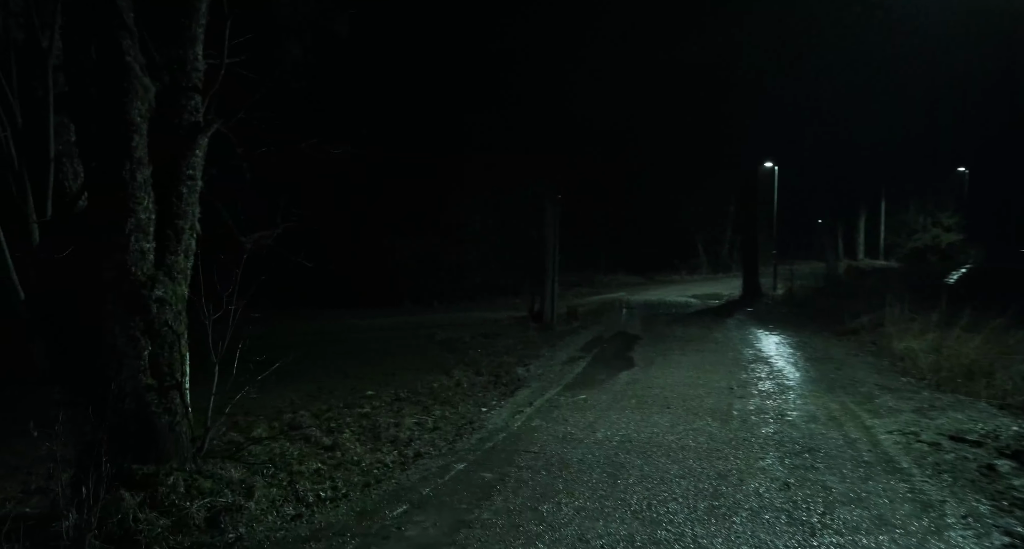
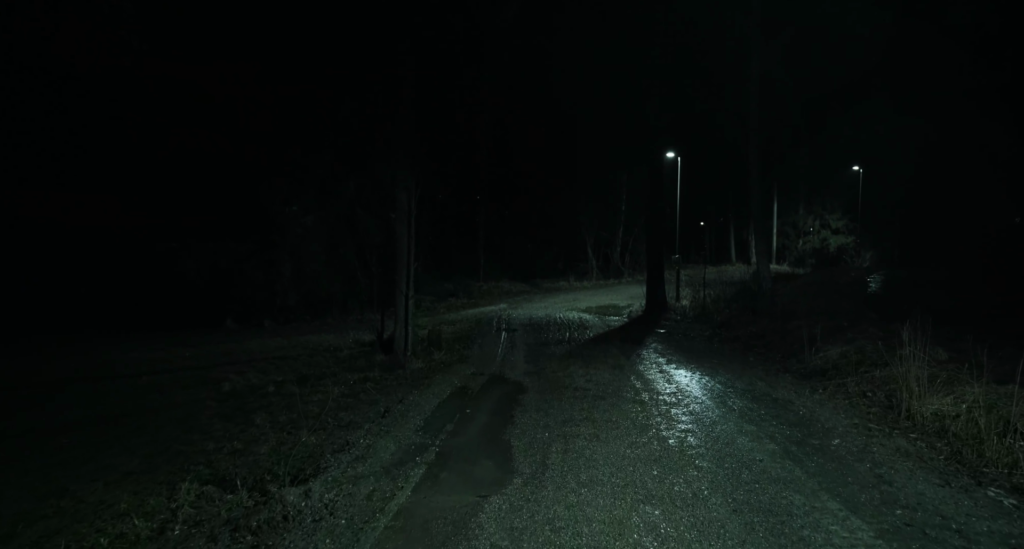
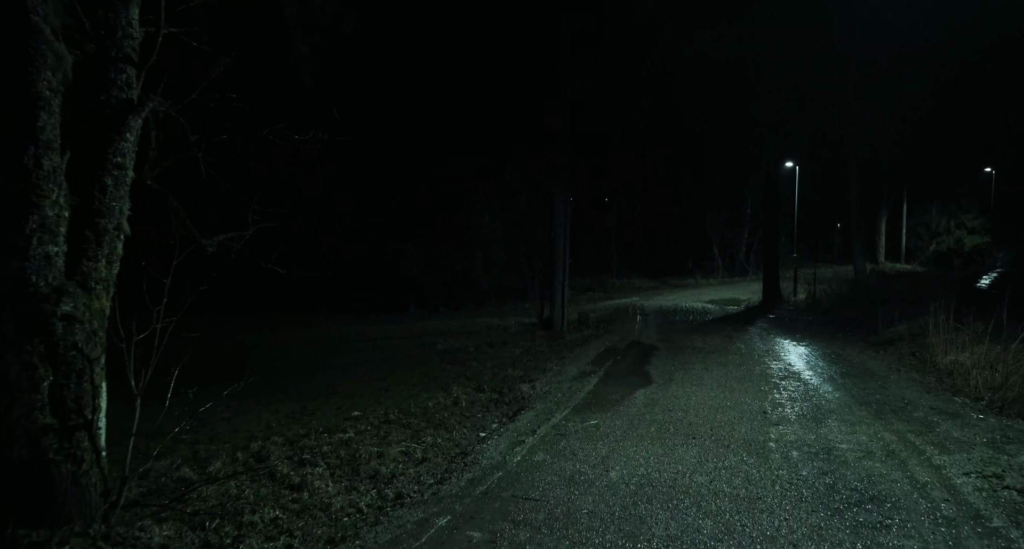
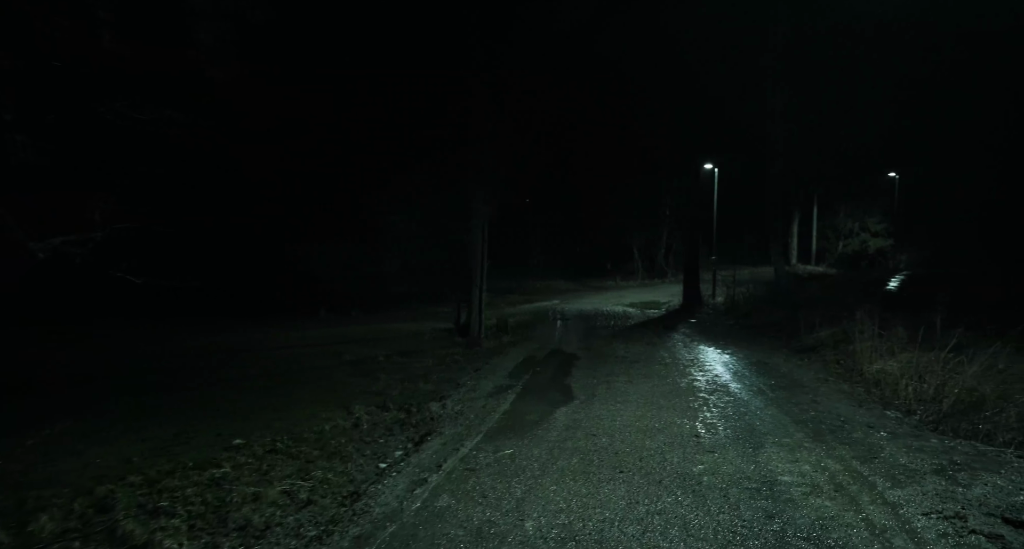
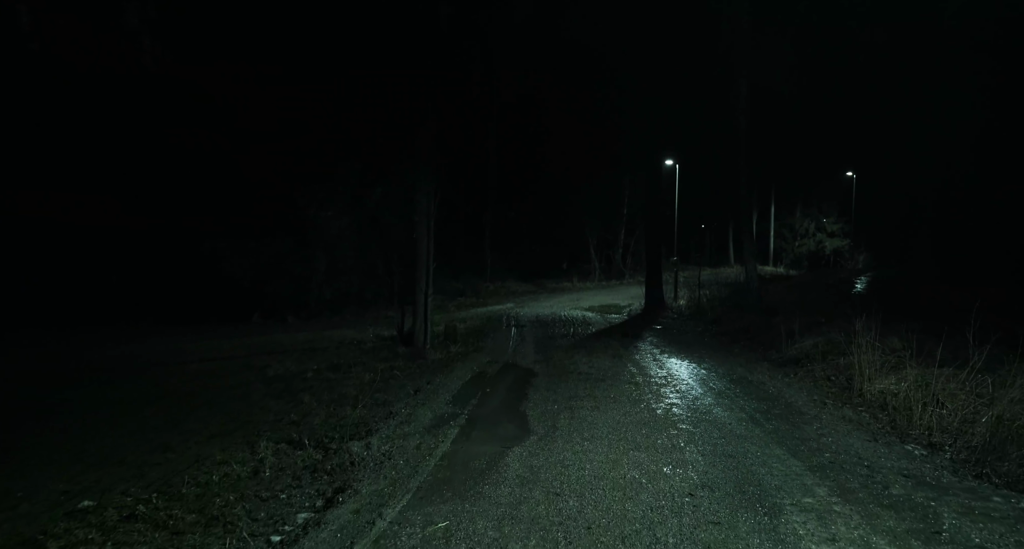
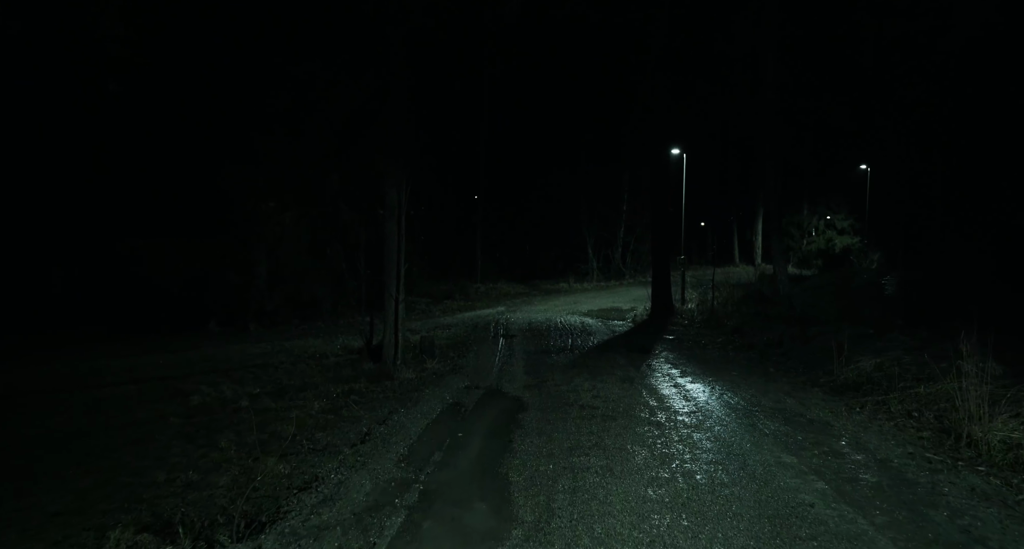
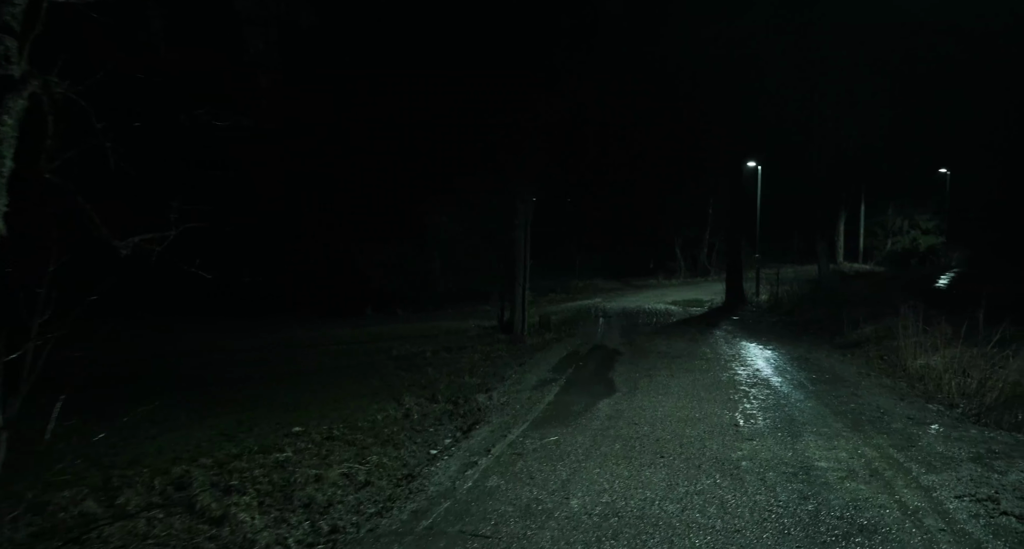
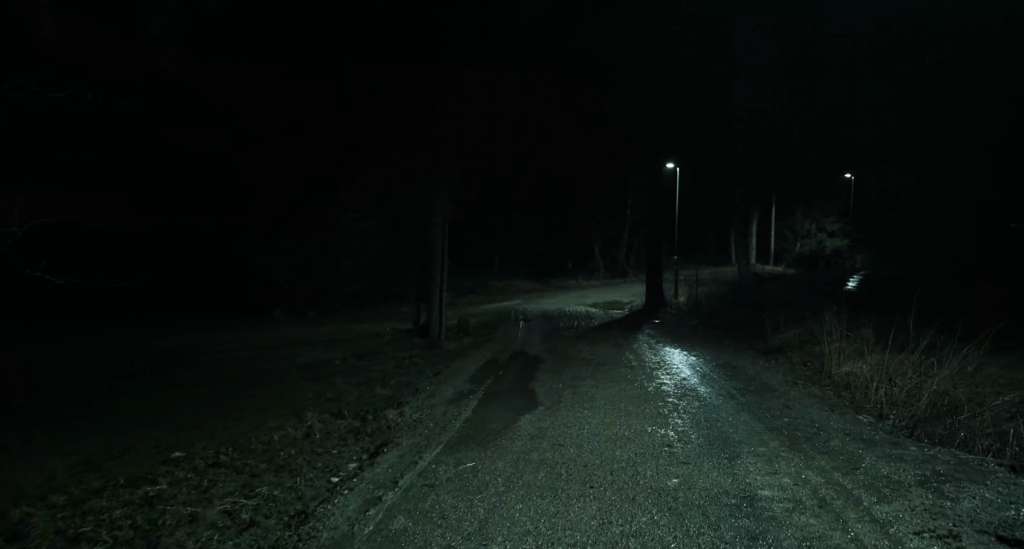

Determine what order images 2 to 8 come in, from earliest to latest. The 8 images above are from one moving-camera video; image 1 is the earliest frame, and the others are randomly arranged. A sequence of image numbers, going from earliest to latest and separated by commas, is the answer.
3, 7, 4, 8, 5, 2, 6
